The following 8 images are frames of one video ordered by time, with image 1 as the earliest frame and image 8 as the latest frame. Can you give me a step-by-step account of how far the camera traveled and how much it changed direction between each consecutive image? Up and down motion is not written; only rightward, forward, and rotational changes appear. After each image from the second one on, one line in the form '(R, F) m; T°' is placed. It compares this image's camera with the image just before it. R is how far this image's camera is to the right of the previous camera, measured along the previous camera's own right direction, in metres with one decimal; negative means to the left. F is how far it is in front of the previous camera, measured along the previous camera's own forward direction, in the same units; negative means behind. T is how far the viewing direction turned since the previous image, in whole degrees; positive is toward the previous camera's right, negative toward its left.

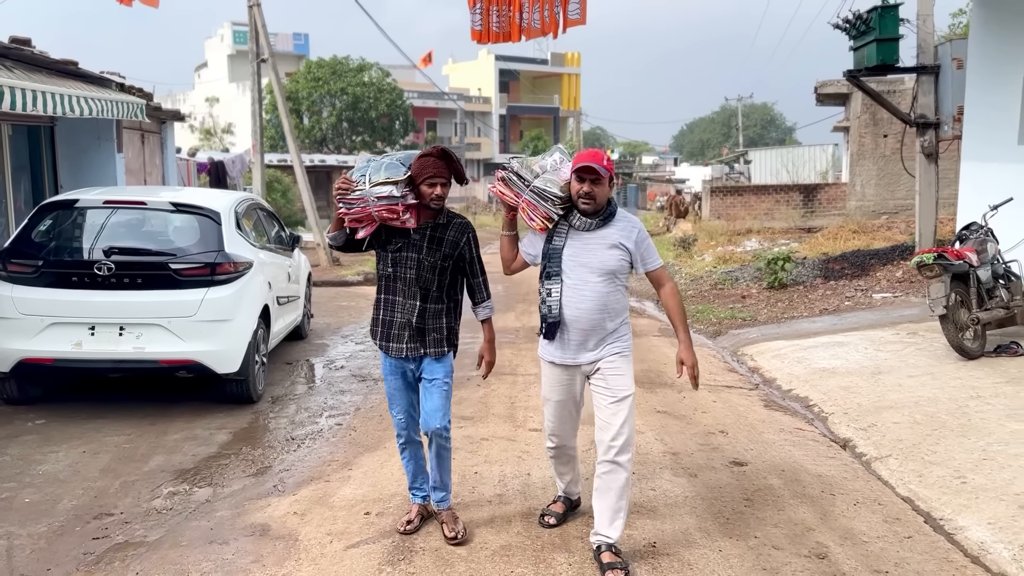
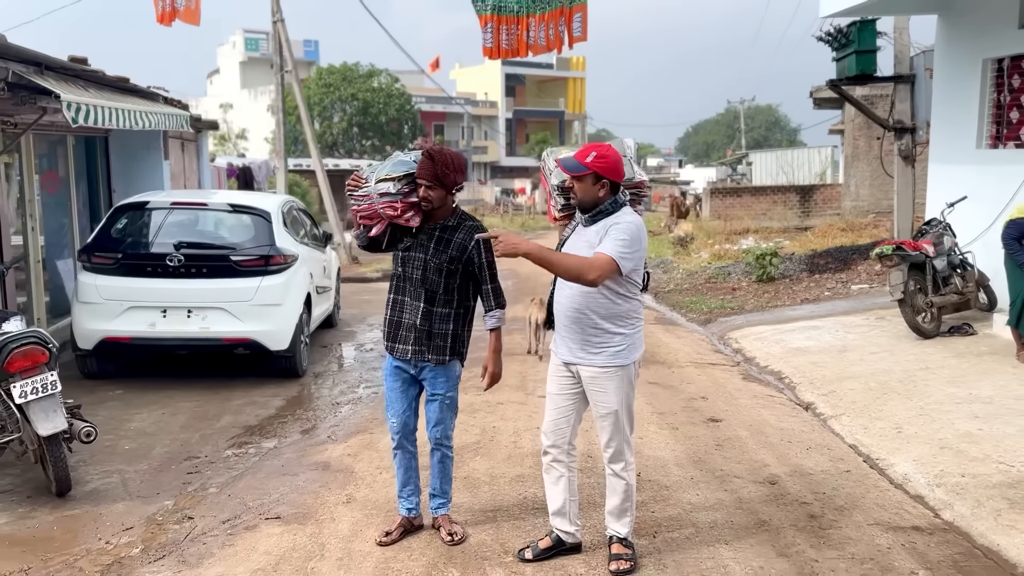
(0.0, -0.9) m; 0°
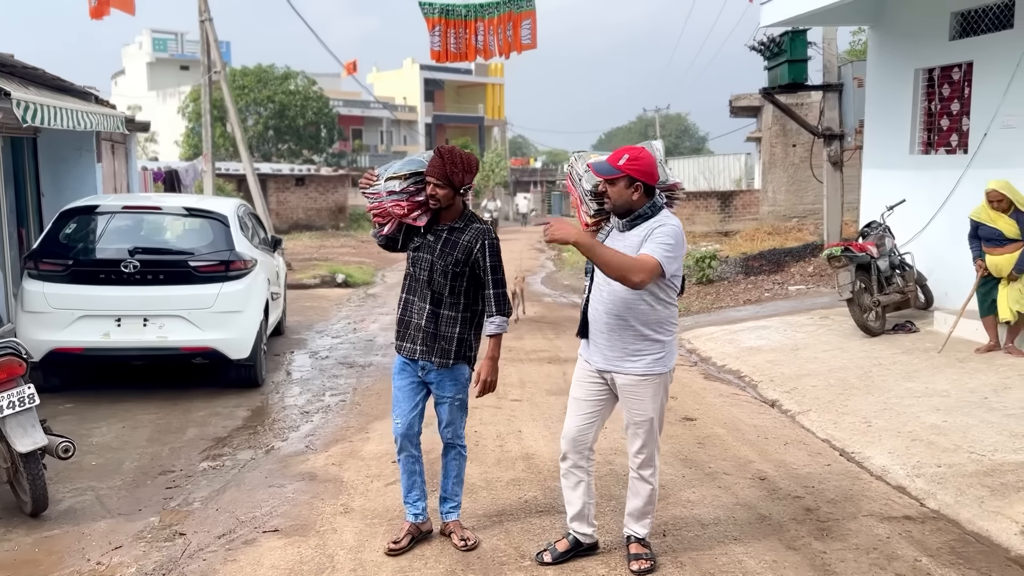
(-0.4, 0.0) m; +6°
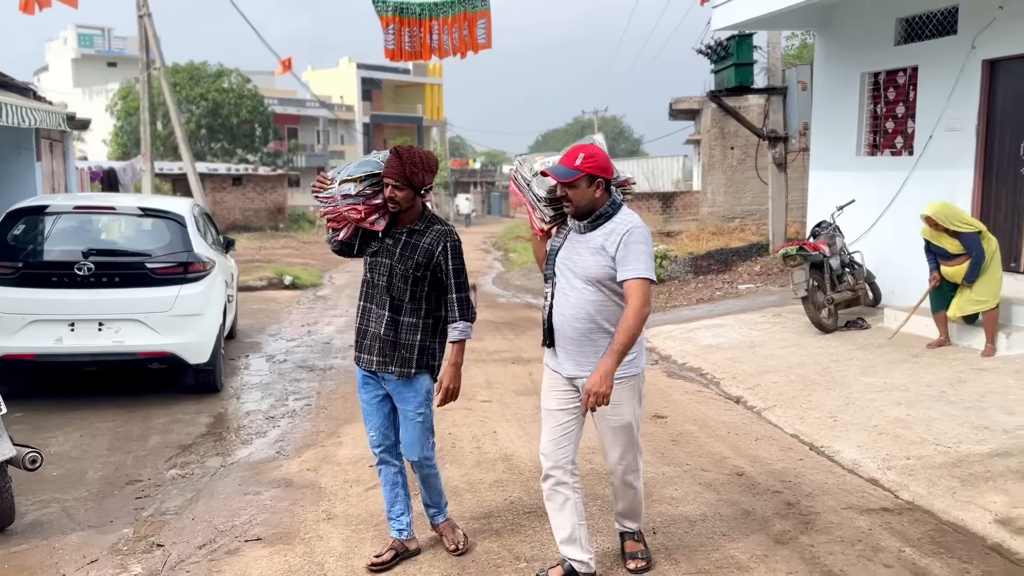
(-0.2, 0.0) m; +4°
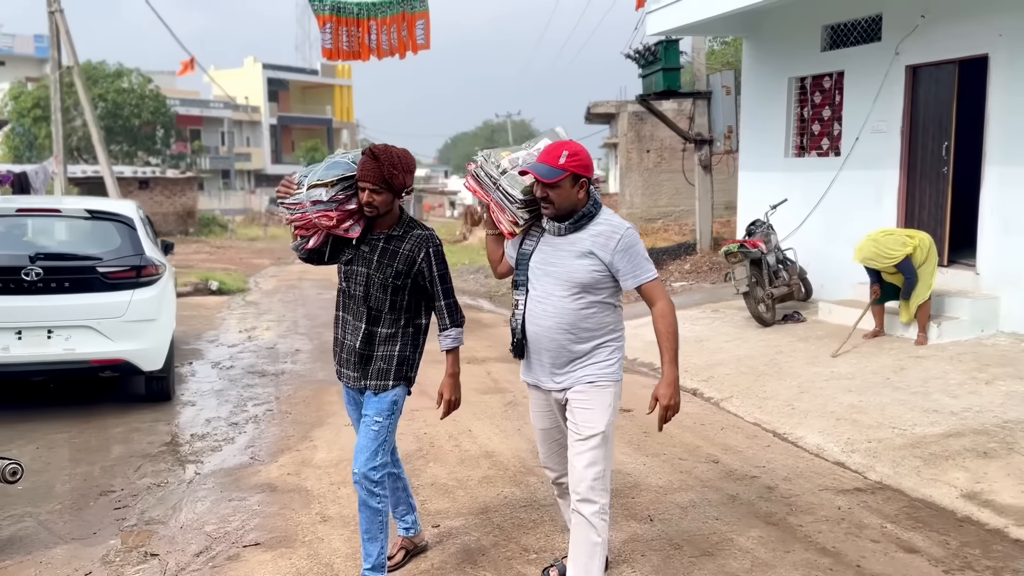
(-0.4, 0.0) m; +6°
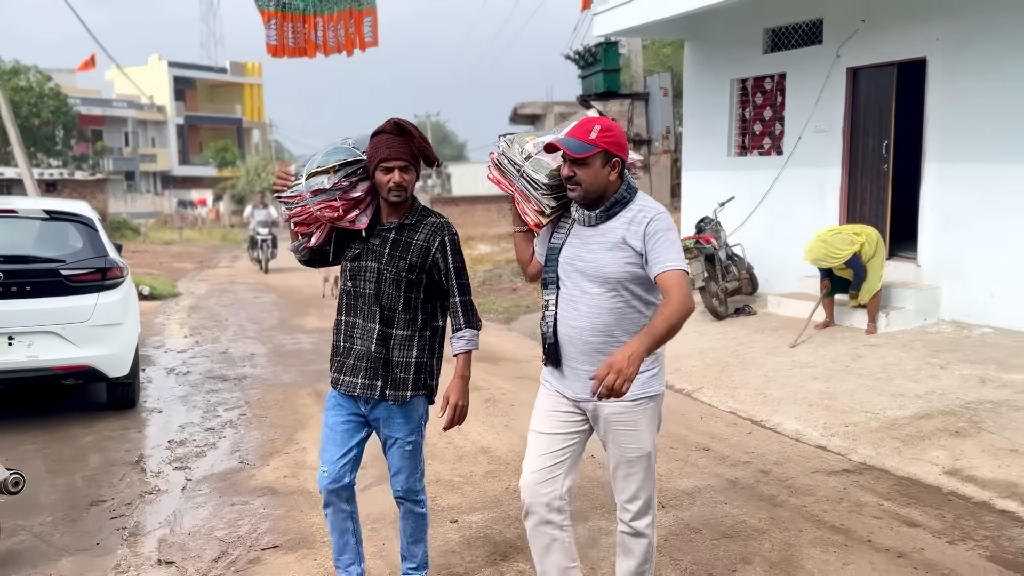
(-0.4, 0.0) m; +6°
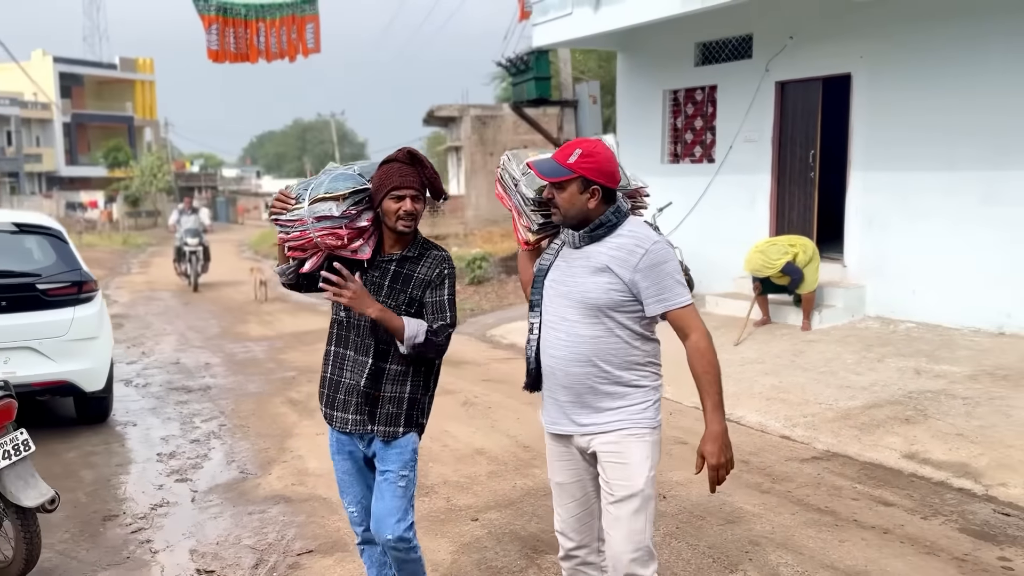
(-0.5, -0.2) m; +7°
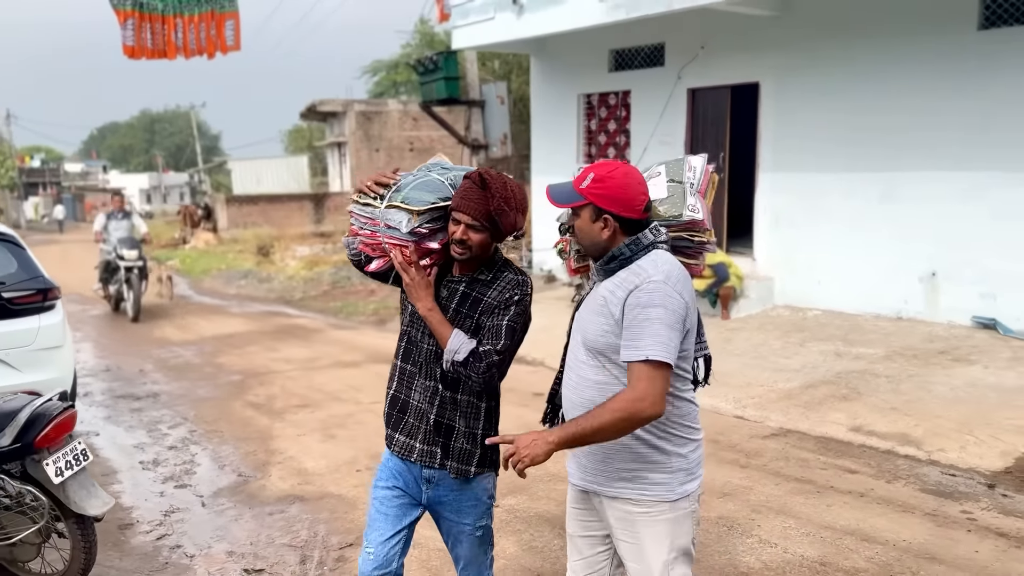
(-0.7, -0.2) m; +9°
